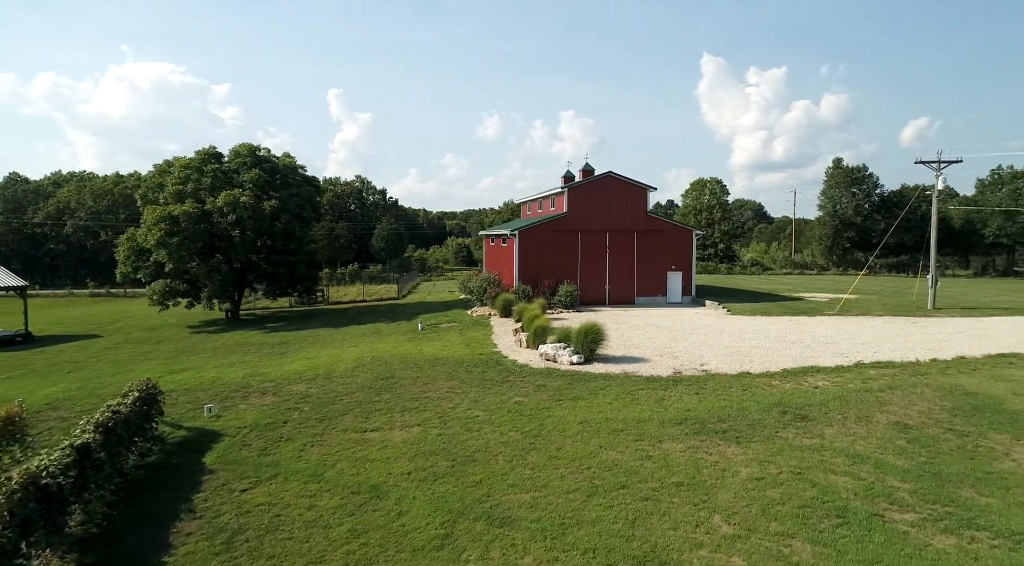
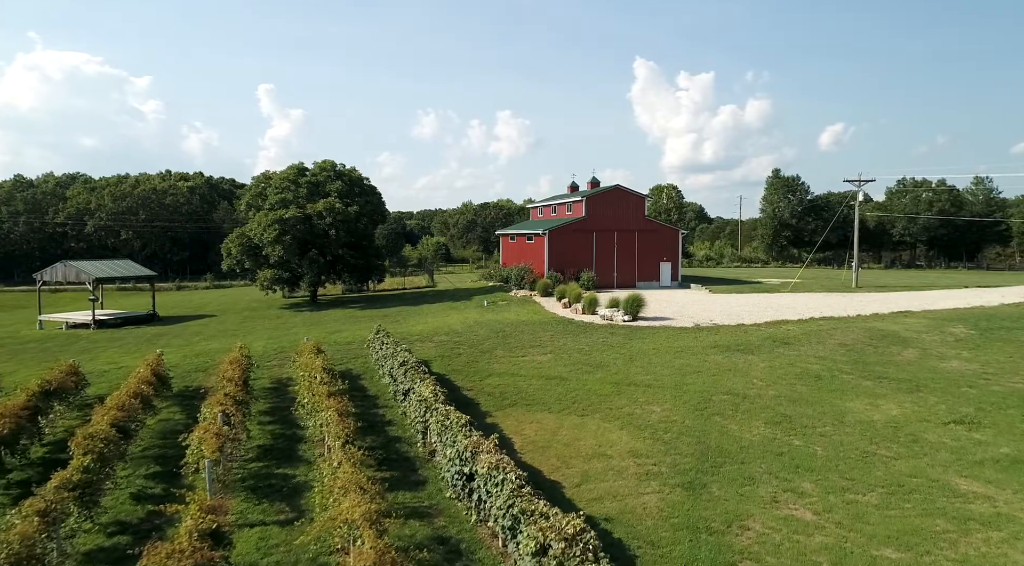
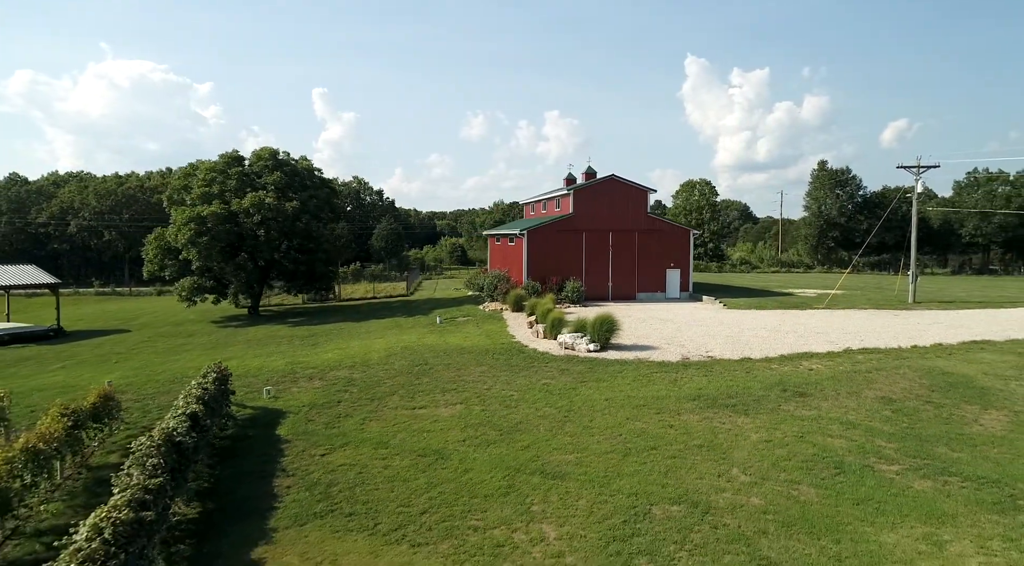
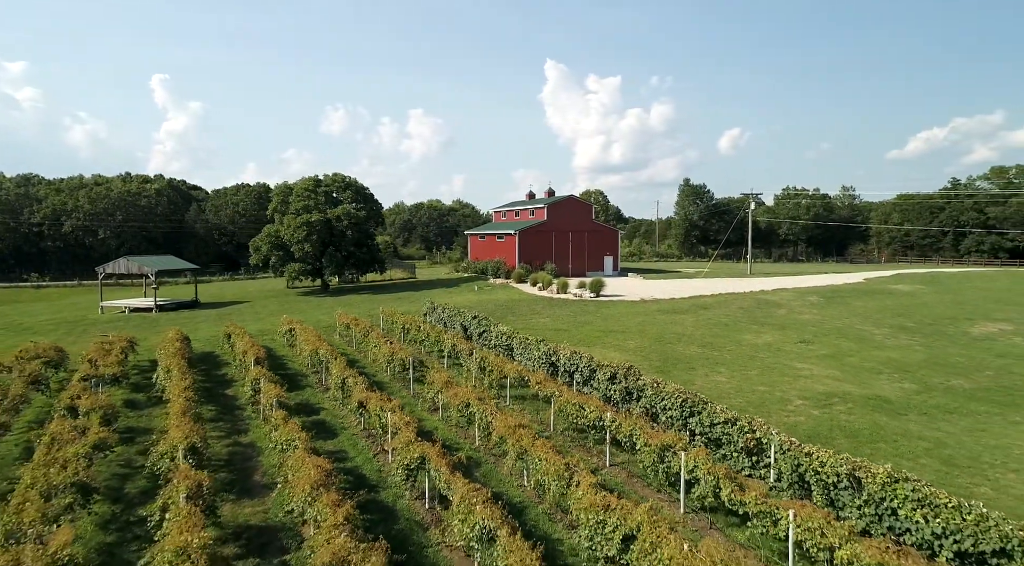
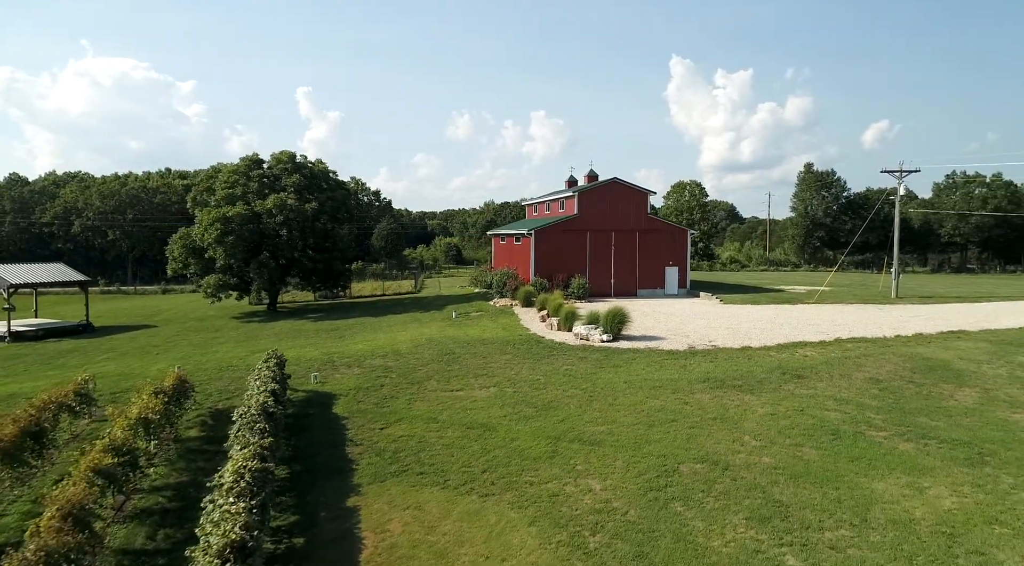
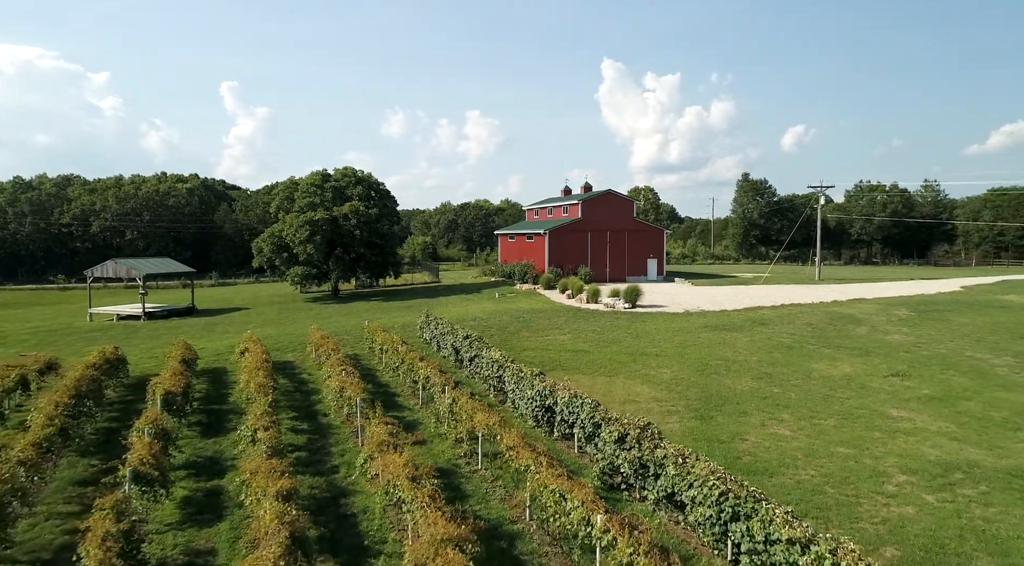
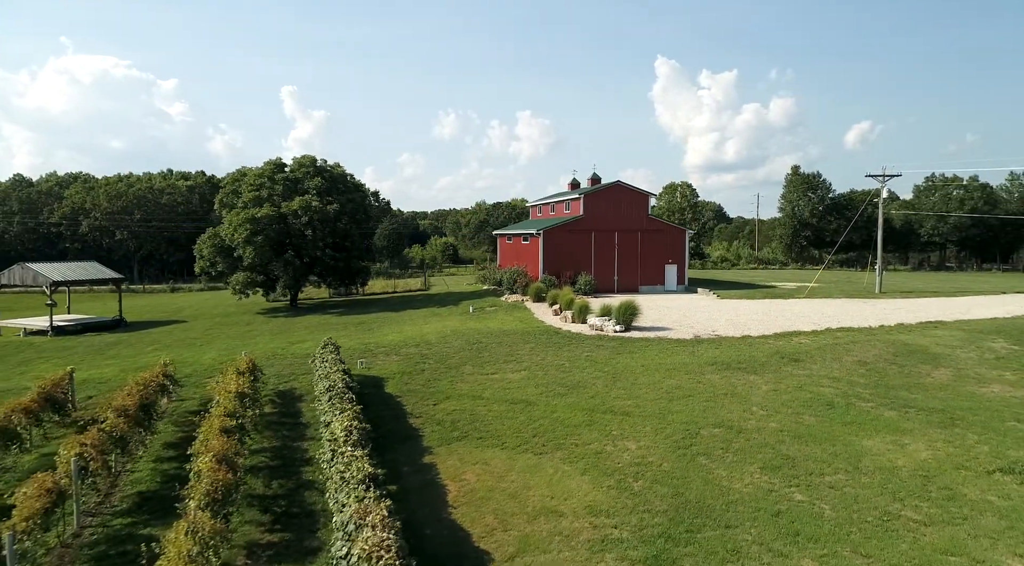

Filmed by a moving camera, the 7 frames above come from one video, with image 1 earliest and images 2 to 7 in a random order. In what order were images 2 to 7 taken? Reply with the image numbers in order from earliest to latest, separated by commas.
3, 5, 7, 2, 6, 4
